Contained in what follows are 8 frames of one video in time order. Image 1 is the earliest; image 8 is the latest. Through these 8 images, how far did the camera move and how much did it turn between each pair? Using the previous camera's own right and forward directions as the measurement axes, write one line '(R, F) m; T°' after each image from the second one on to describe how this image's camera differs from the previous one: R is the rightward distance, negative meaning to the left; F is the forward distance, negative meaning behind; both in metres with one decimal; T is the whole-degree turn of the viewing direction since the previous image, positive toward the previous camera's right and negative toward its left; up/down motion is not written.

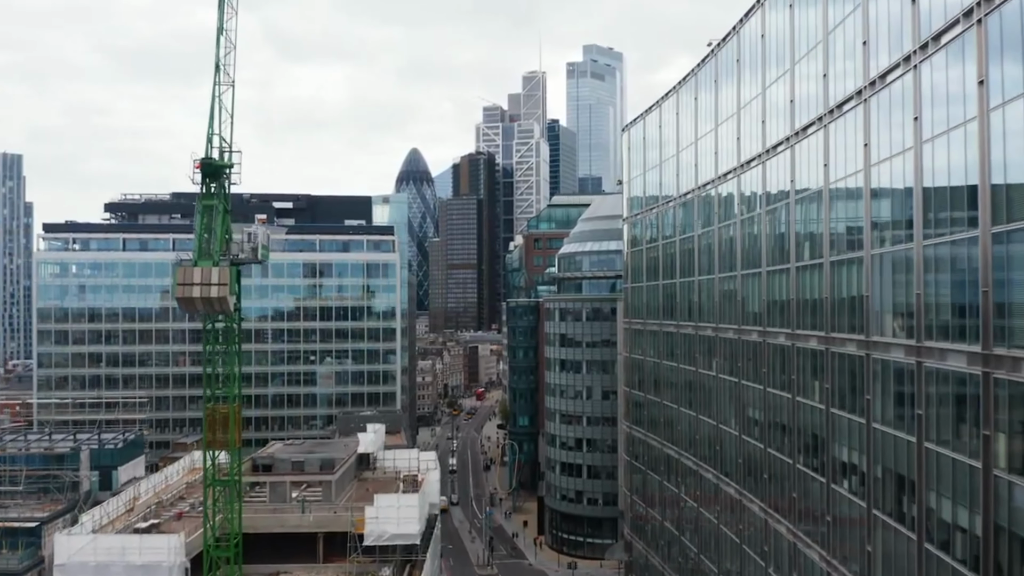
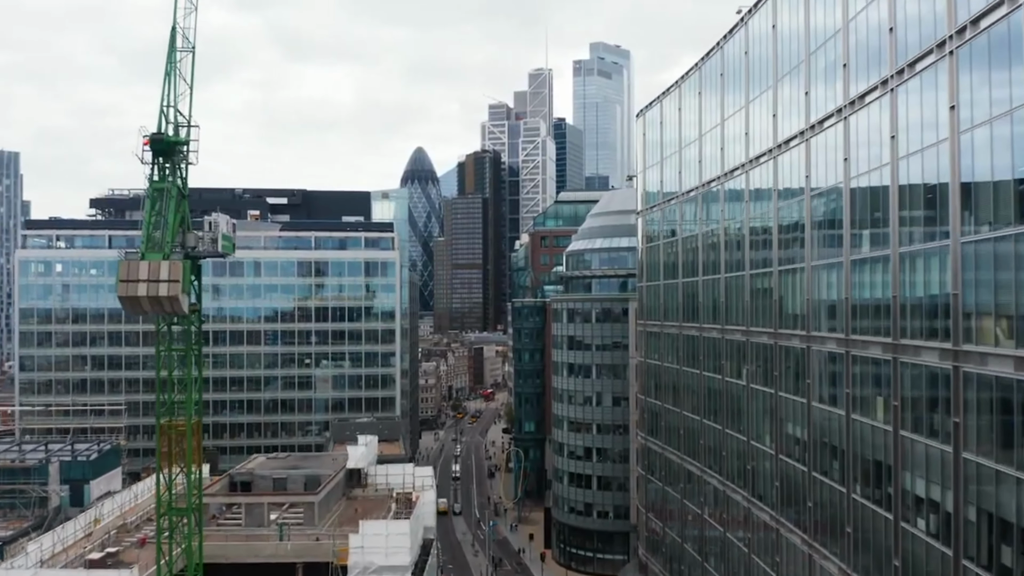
(+0.1, +5.6) m; 0°
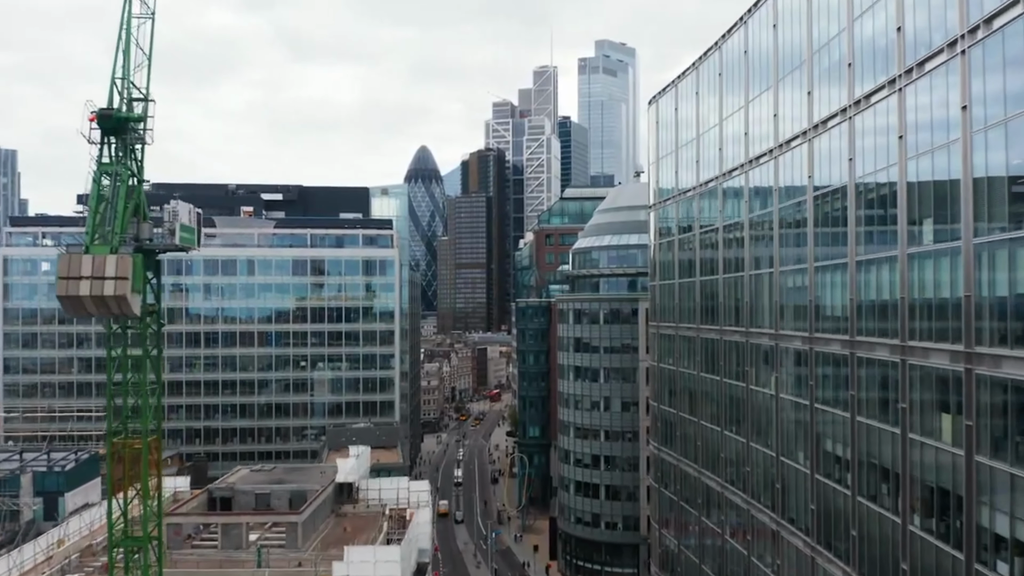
(+0.1, +4.3) m; 0°
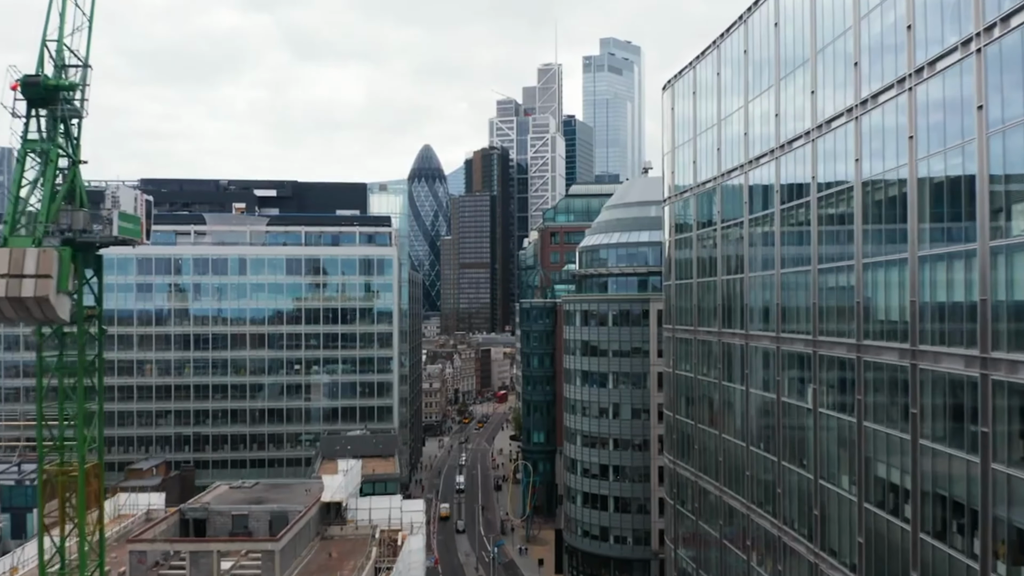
(+0.1, +4.5) m; 0°
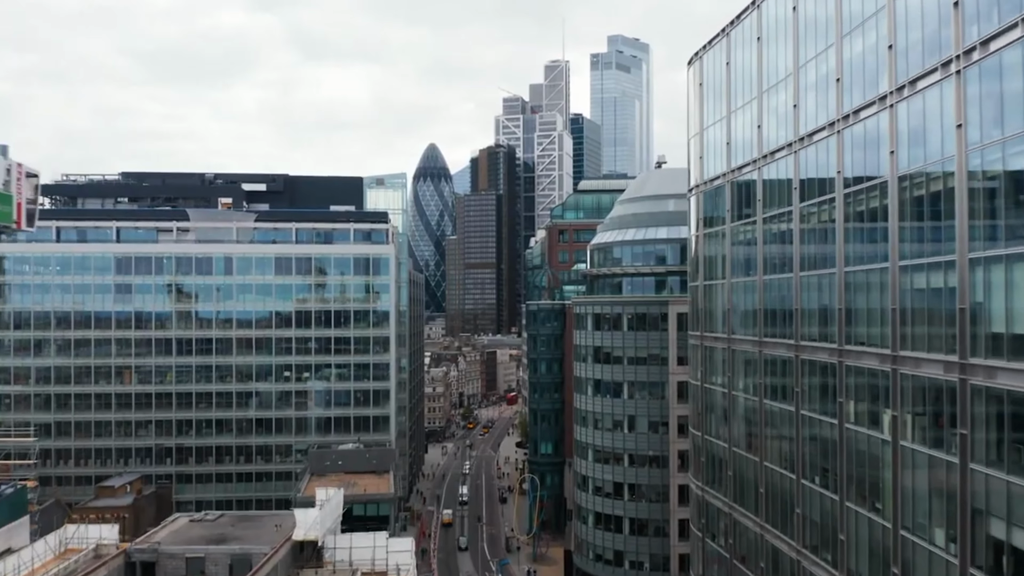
(+0.1, +6.7) m; 0°
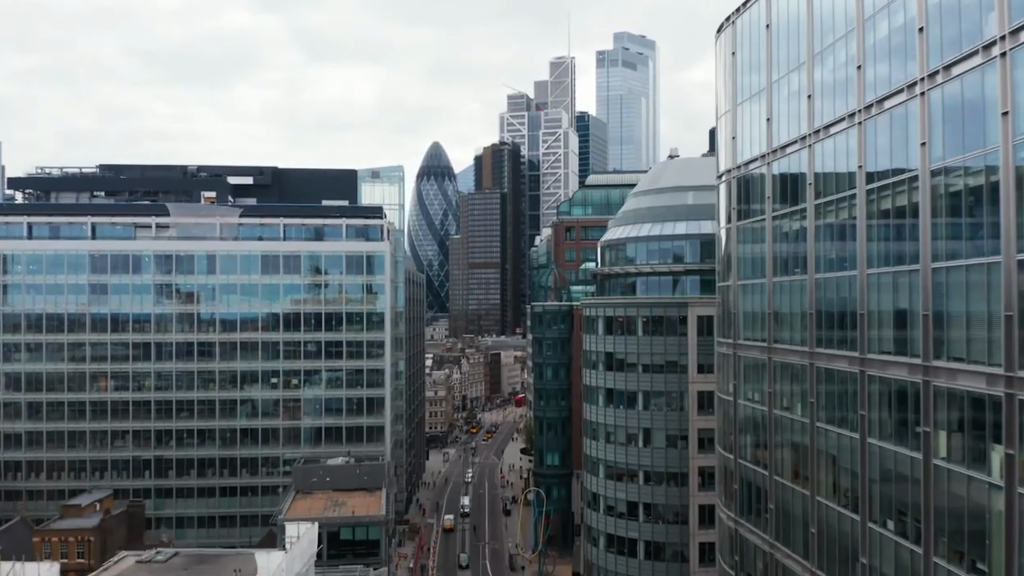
(+0.1, +6.3) m; 0°
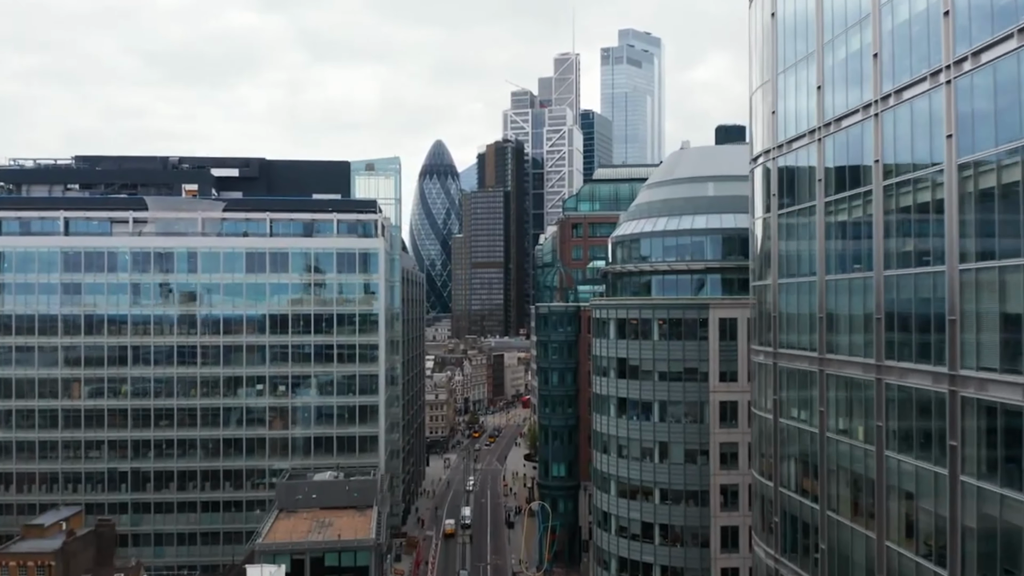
(0.0, +5.8) m; 0°
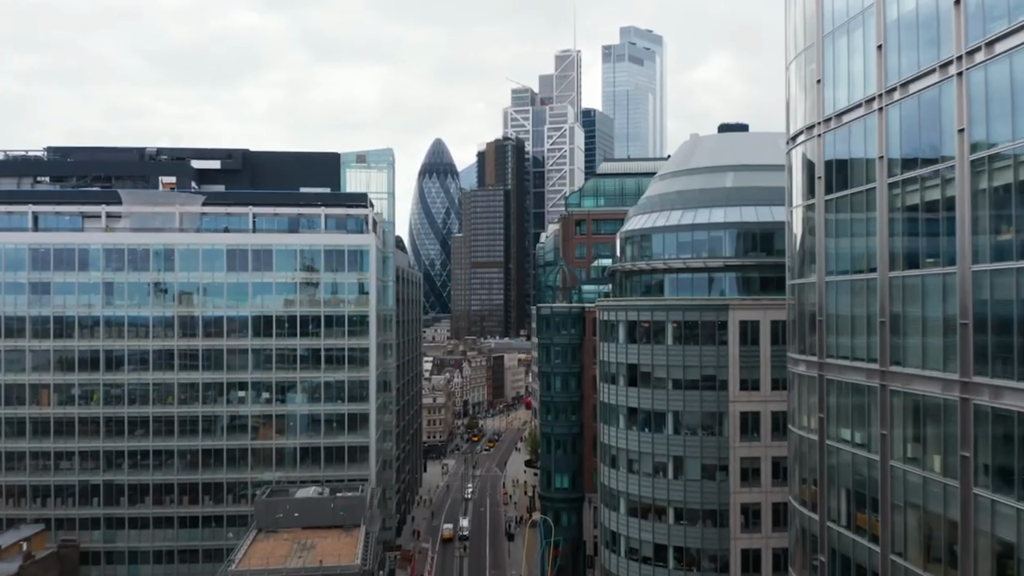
(0.0, +5.2) m; 0°
